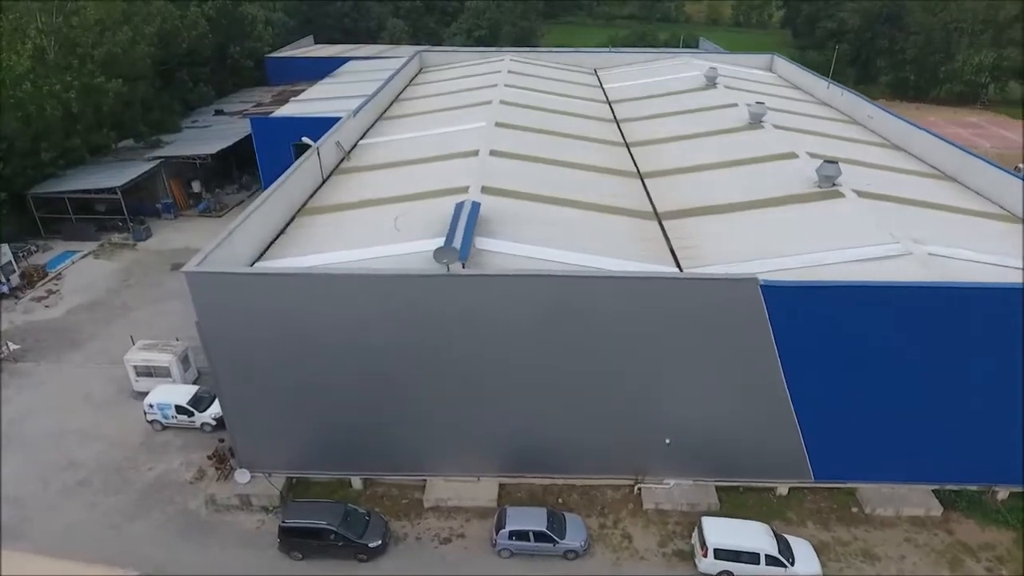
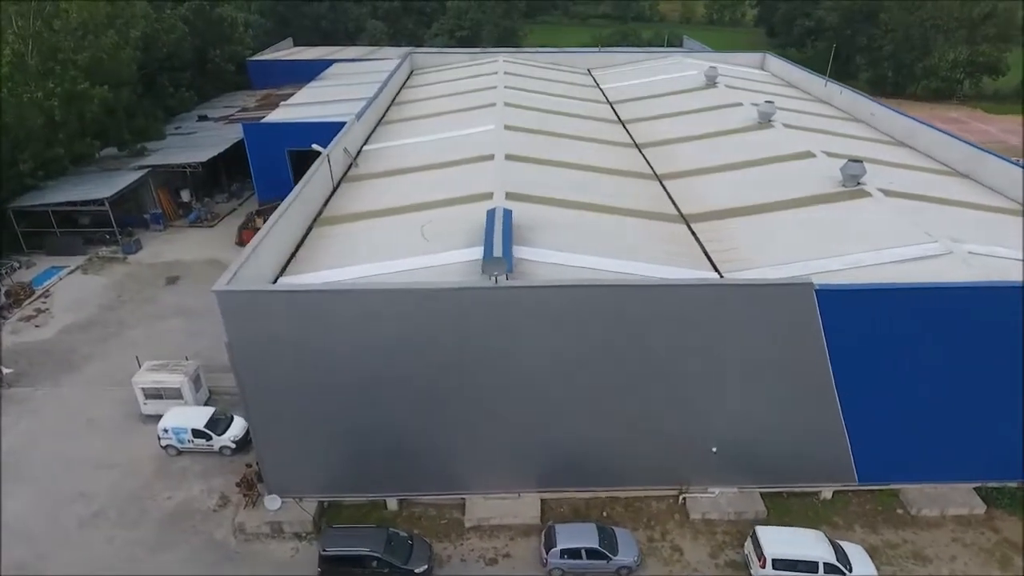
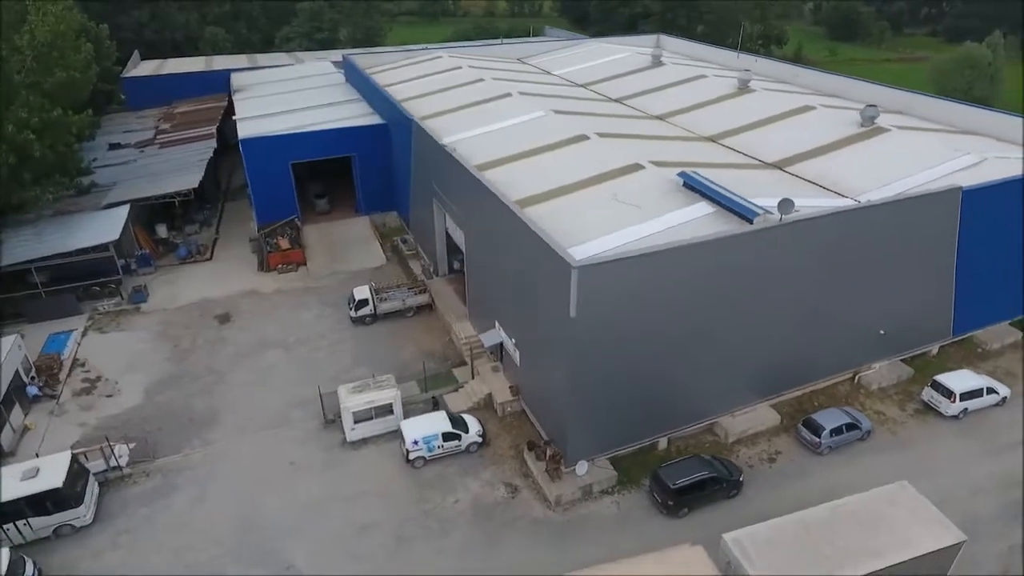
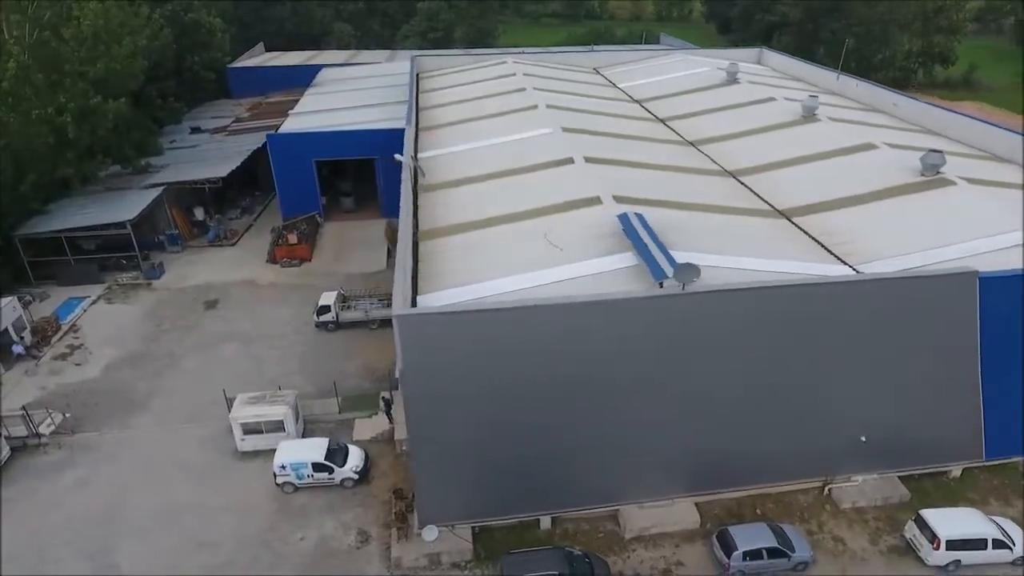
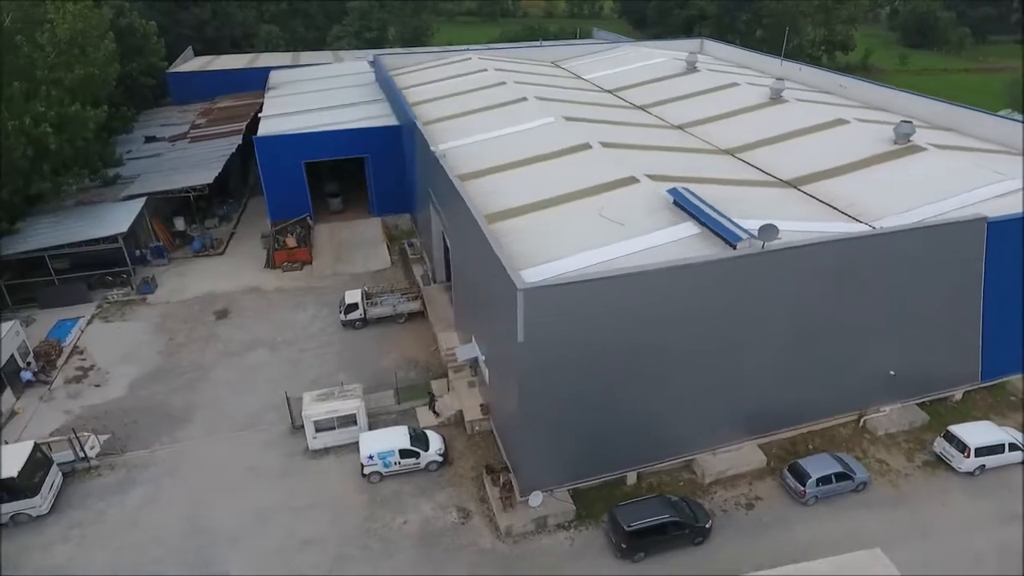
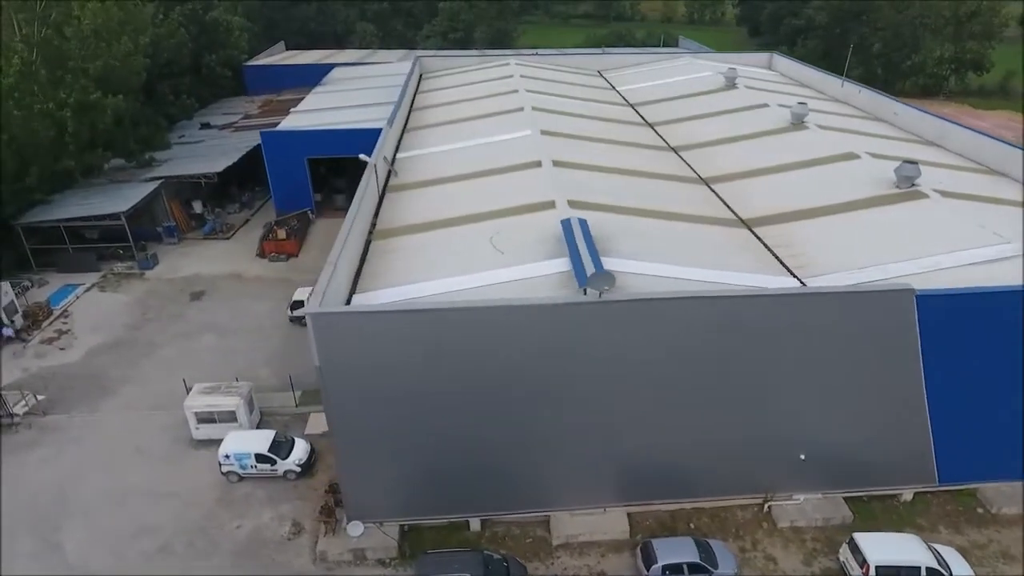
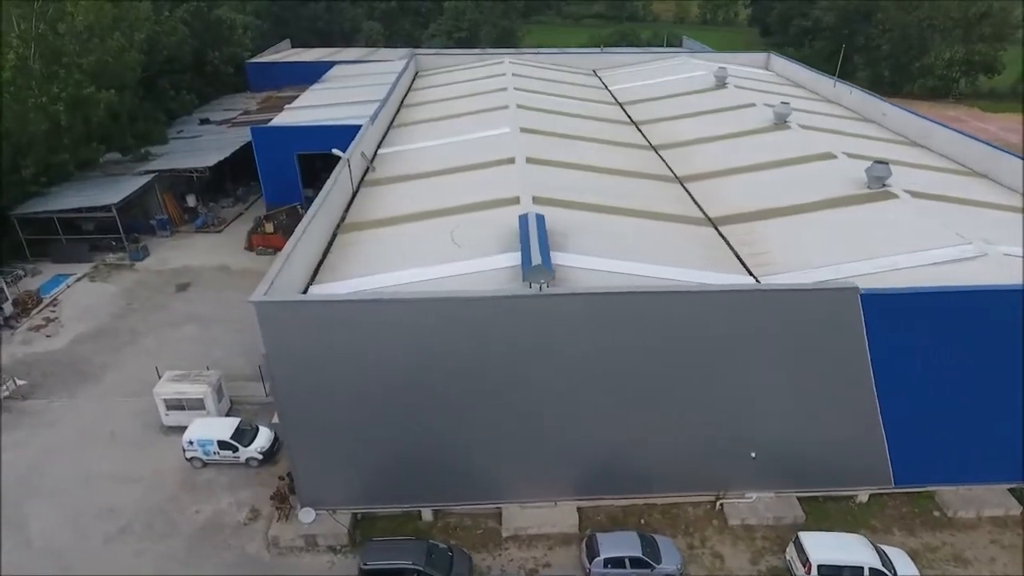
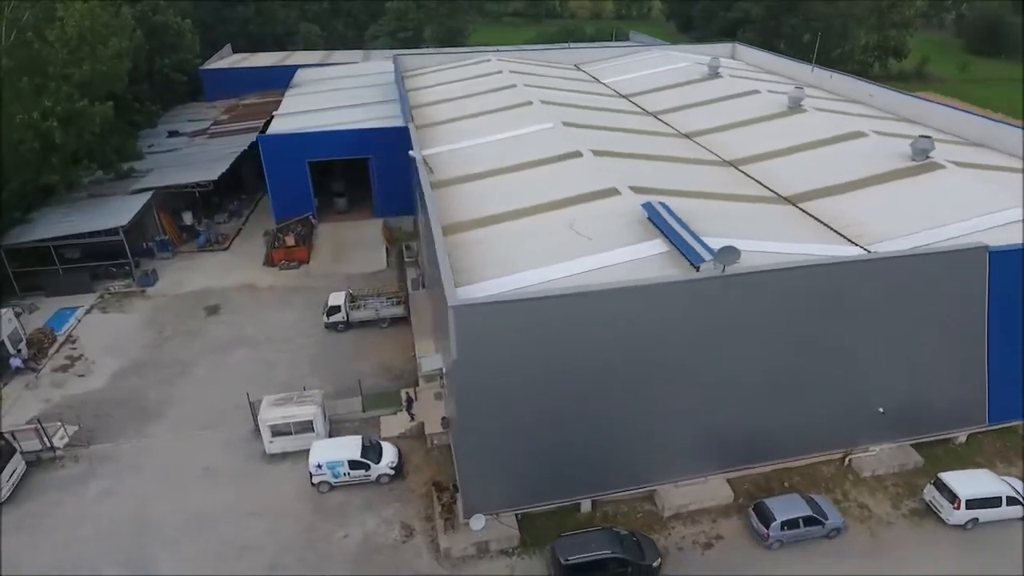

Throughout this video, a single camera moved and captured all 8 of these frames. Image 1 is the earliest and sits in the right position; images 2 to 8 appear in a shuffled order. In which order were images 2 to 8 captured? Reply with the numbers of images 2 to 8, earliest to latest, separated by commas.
2, 7, 6, 4, 8, 5, 3
